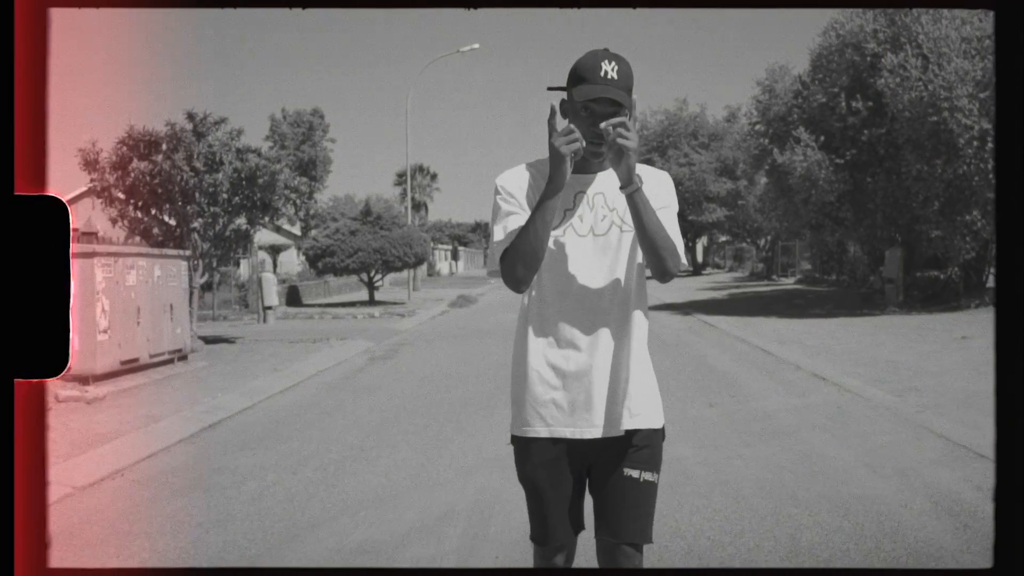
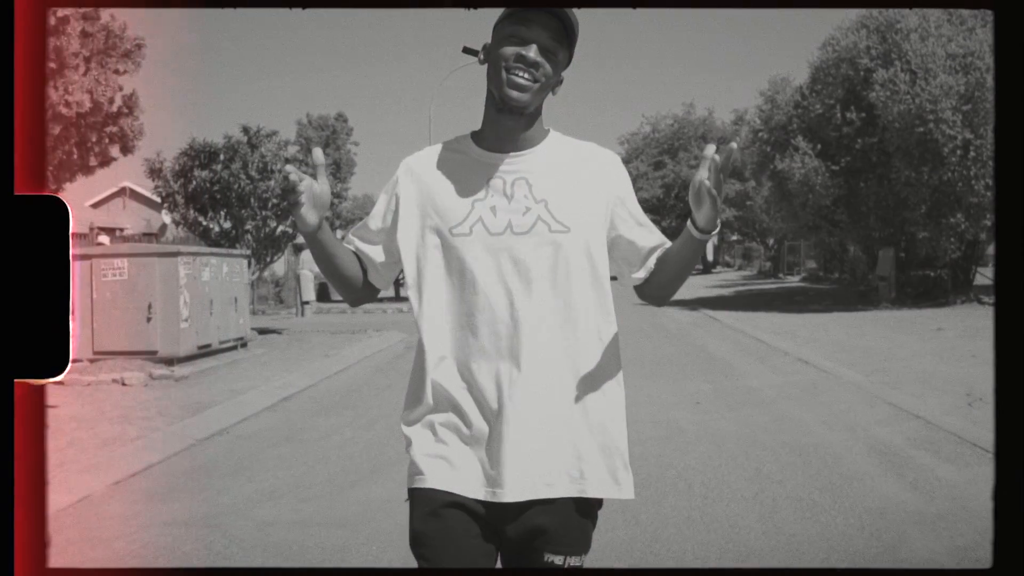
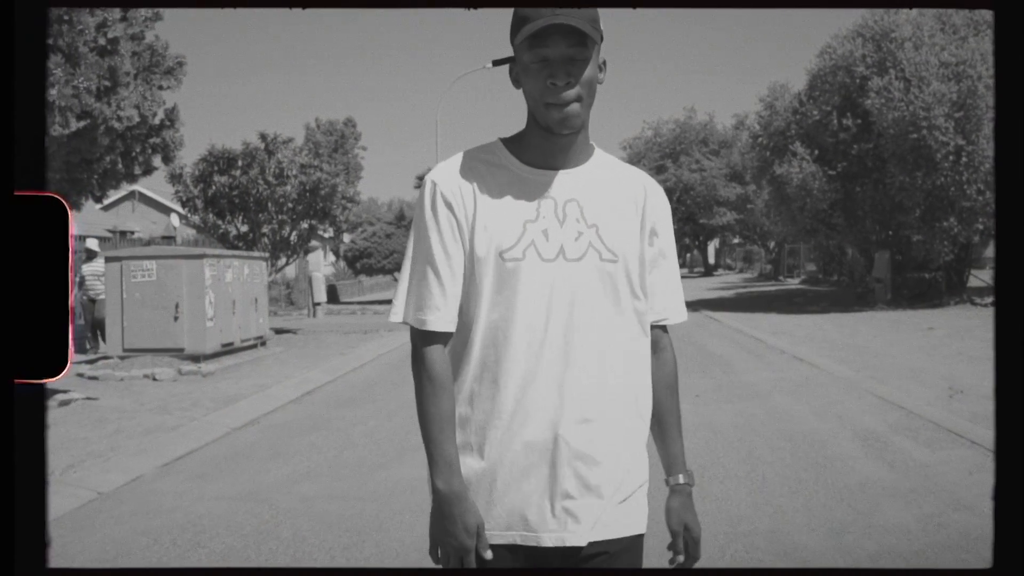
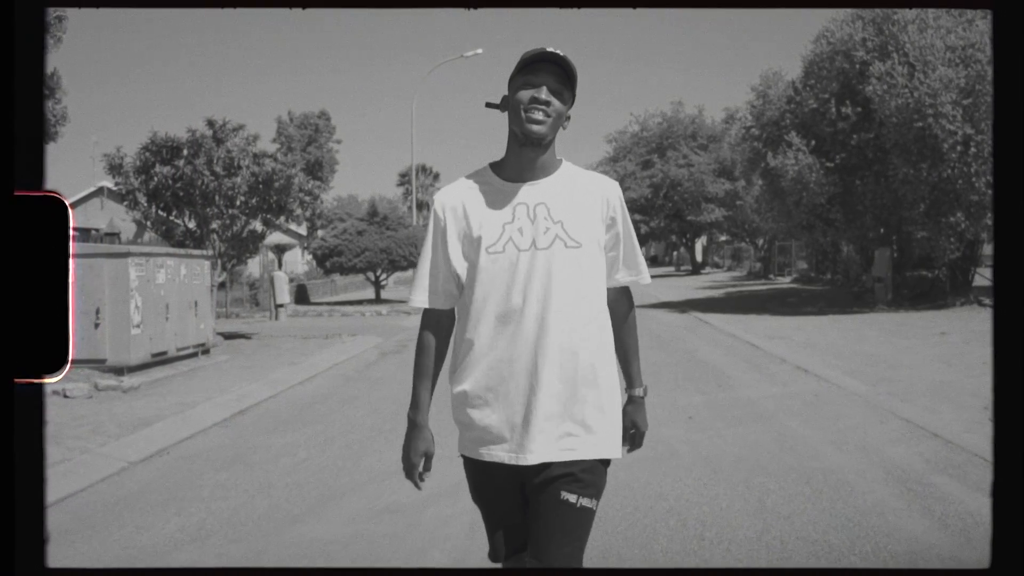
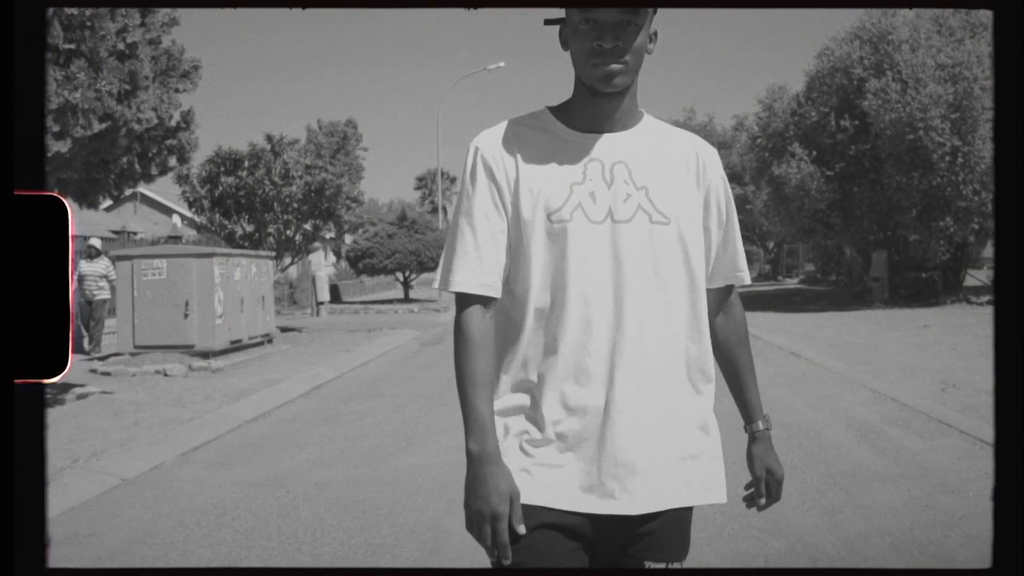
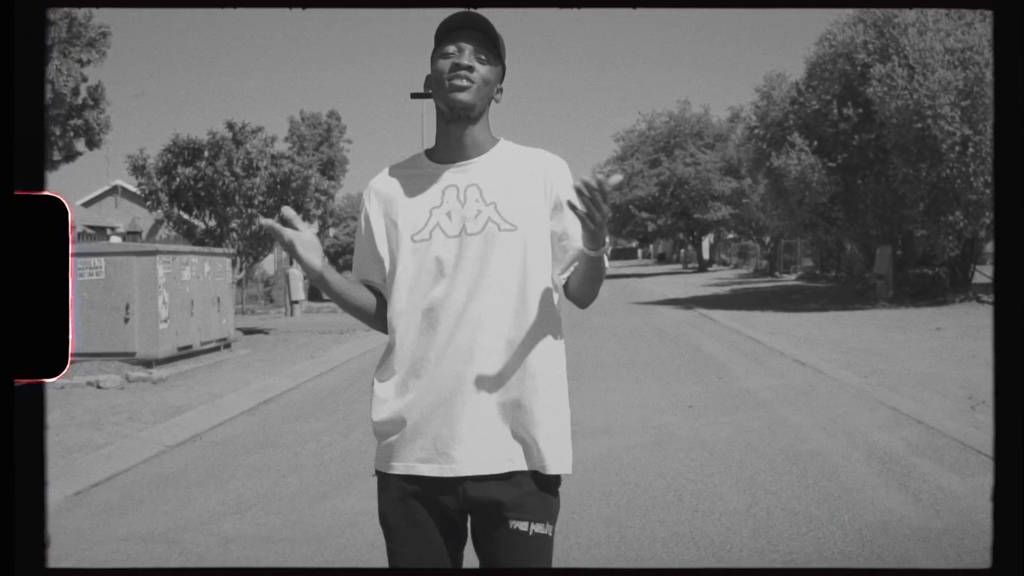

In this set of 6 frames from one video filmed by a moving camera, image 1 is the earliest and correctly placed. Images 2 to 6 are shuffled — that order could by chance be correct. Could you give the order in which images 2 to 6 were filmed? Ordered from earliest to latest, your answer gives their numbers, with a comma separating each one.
4, 6, 2, 3, 5
